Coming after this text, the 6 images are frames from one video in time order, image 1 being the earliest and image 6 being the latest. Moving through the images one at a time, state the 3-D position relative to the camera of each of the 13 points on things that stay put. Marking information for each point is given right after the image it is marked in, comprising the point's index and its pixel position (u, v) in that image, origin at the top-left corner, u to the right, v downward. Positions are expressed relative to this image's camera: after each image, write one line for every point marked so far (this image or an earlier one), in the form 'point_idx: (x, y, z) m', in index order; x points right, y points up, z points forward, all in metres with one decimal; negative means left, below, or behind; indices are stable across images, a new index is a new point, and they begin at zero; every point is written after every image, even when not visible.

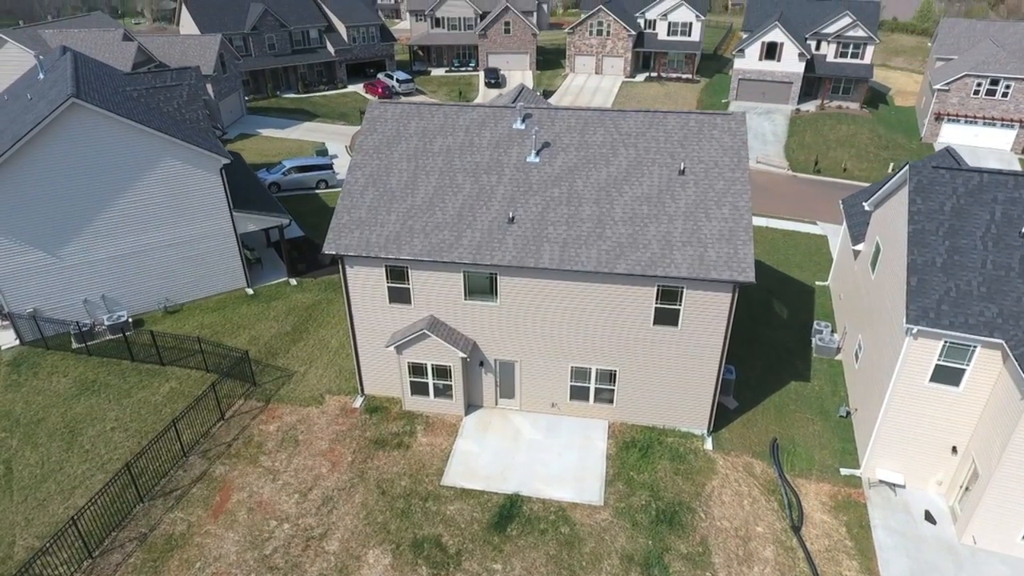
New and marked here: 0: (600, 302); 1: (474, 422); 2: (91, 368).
0: (+2.3, -0.3, +16.7) m
1: (-1.1, -3.9, +18.4) m
2: (-13.0, -2.5, +19.8) m
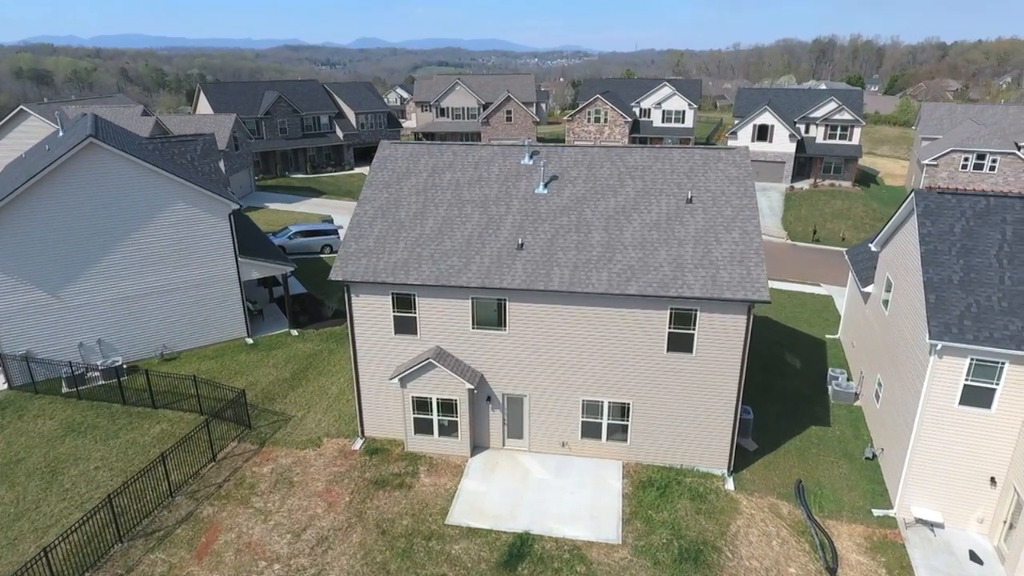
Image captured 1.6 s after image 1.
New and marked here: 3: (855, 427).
0: (+2.5, -1.0, +16.3) m
1: (-0.9, -4.8, +17.4) m
2: (-12.8, -3.7, +19.0) m
3: (+10.6, -4.3, +19.7) m
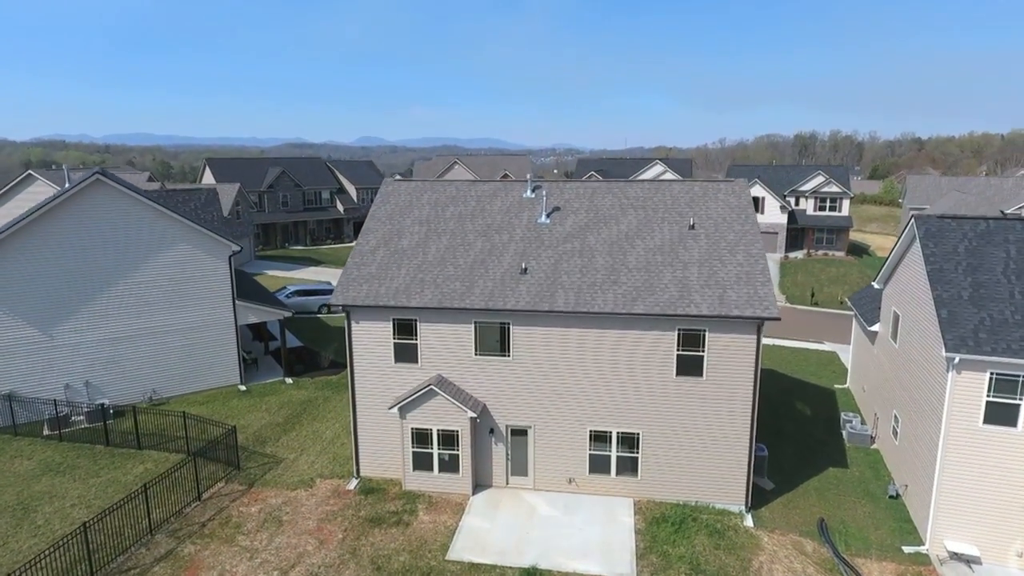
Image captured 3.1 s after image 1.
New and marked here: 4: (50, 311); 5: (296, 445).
0: (+2.6, -1.6, +15.9) m
1: (-0.8, -5.5, +16.4) m
2: (-12.7, -4.6, +18.0) m
3: (+10.6, -5.3, +18.8) m
4: (-14.2, -0.7, +19.7) m
5: (-6.5, -4.8, +19.3) m
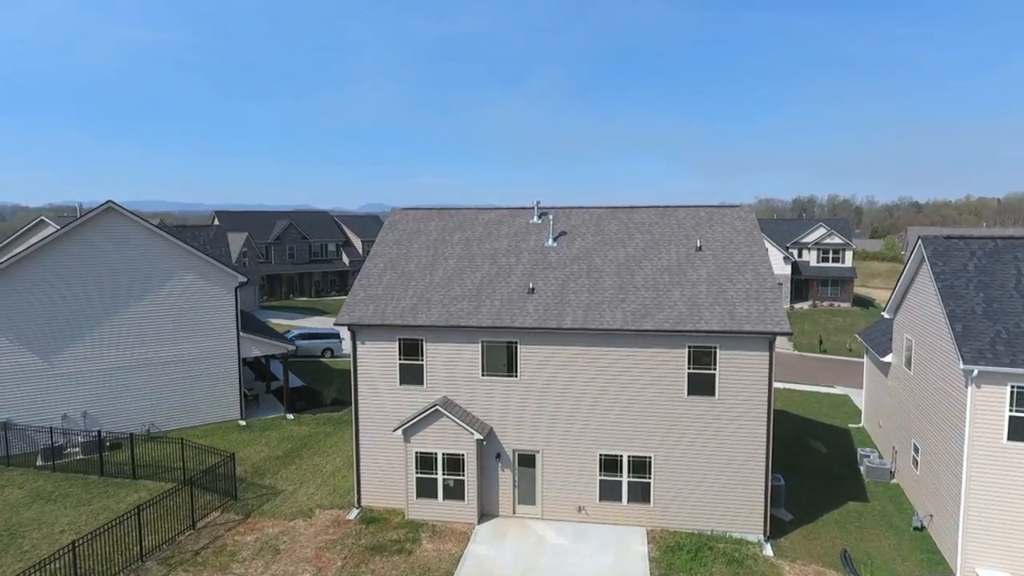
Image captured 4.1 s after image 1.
0: (+2.8, -2.0, +15.5) m
1: (-0.6, -5.9, +15.7) m
2: (-12.5, -5.3, +17.4) m
3: (+10.8, -6.0, +18.1) m
4: (-14.0, -1.6, +19.5) m
5: (-6.3, -5.5, +18.7) m
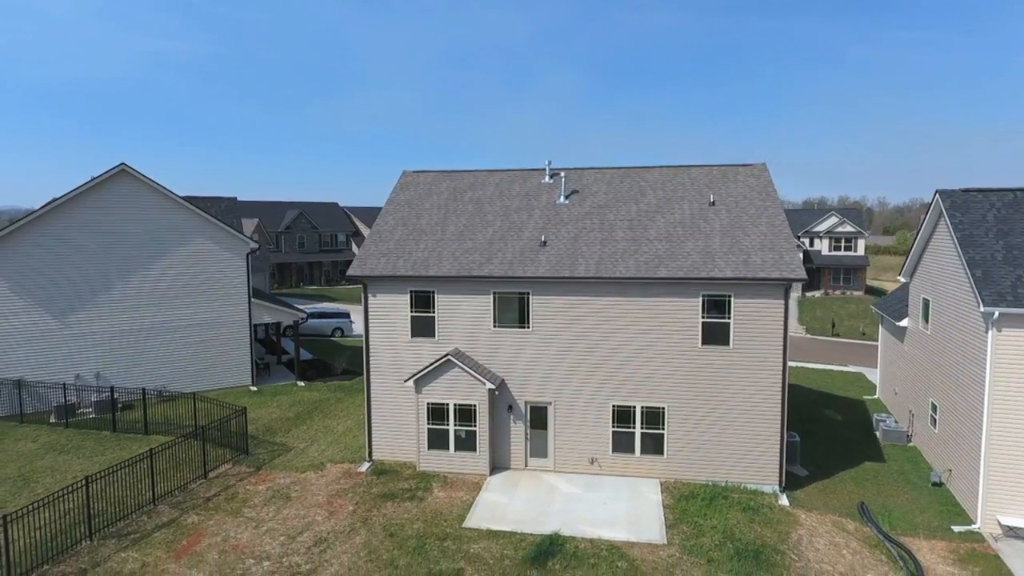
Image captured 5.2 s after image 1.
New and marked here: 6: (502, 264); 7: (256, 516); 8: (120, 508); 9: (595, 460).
0: (+3.1, -0.8, +15.4) m
1: (-0.3, -4.7, +15.6) m
2: (-12.2, -4.1, +17.5) m
3: (+11.2, -4.8, +17.8) m
4: (-13.7, -0.4, +19.7) m
5: (-6.0, -4.3, +18.7) m
6: (-0.2, +0.6, +16.0) m
7: (-5.6, -5.0, +14.0) m
8: (-8.4, -4.7, +13.7) m
9: (+2.1, -4.3, +15.9) m
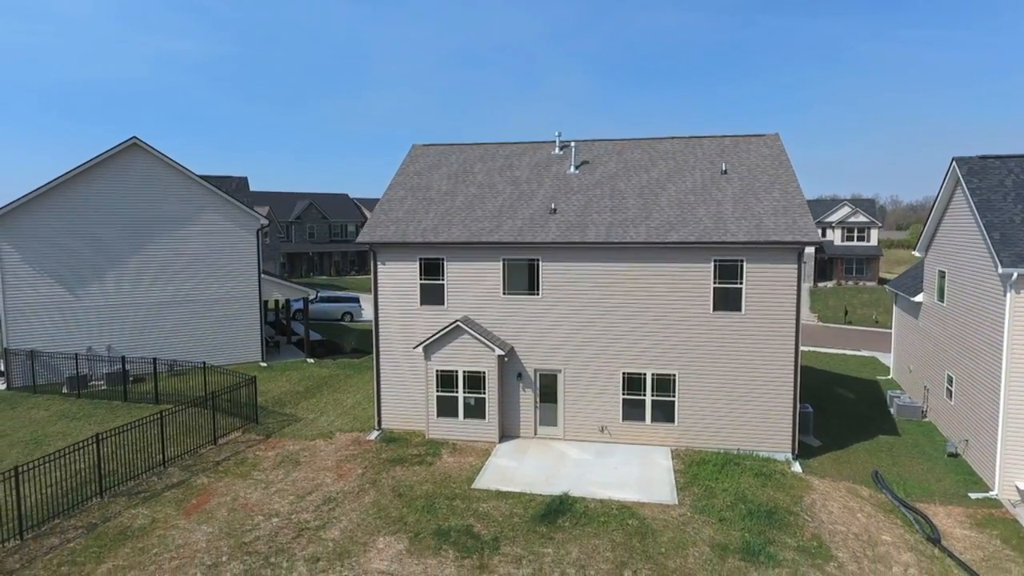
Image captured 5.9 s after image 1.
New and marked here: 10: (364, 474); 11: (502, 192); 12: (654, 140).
0: (+3.3, 0.0, +15.3) m
1: (-0.1, -3.9, +15.5) m
2: (-12.0, -3.2, +17.6) m
3: (+11.4, -4.0, +17.6) m
4: (-13.4, +0.5, +19.8) m
5: (-5.7, -3.5, +18.7) m
6: (0.0, +1.4, +15.9) m
7: (-5.4, -4.2, +14.0) m
8: (-8.2, -3.9, +13.8) m
9: (+2.3, -3.5, +15.8) m
10: (-3.3, -4.1, +14.1) m
11: (-0.3, +2.6, +17.4) m
12: (+4.1, +4.3, +18.5) m
